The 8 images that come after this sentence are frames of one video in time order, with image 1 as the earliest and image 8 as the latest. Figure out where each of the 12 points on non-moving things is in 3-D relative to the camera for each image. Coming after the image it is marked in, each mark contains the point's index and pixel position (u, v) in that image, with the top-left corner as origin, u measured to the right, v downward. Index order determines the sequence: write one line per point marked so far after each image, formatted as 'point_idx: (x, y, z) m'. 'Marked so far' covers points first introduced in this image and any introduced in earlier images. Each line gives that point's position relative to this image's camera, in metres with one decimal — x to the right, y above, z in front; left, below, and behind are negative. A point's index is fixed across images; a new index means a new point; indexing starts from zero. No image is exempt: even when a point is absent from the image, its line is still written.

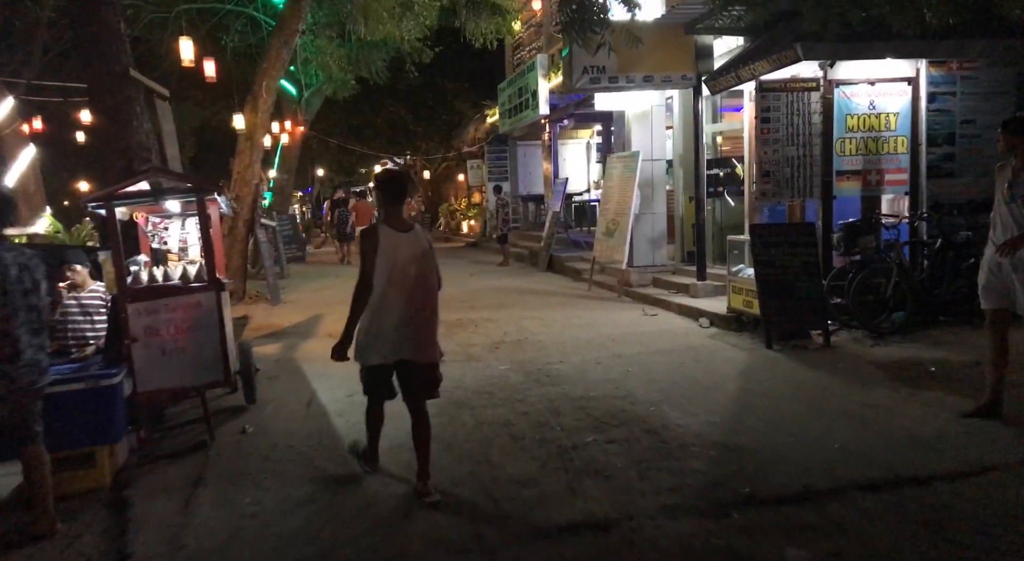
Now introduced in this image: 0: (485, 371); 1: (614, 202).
0: (-0.3, -0.9, +8.2) m
1: (+1.7, +1.3, +13.3) m
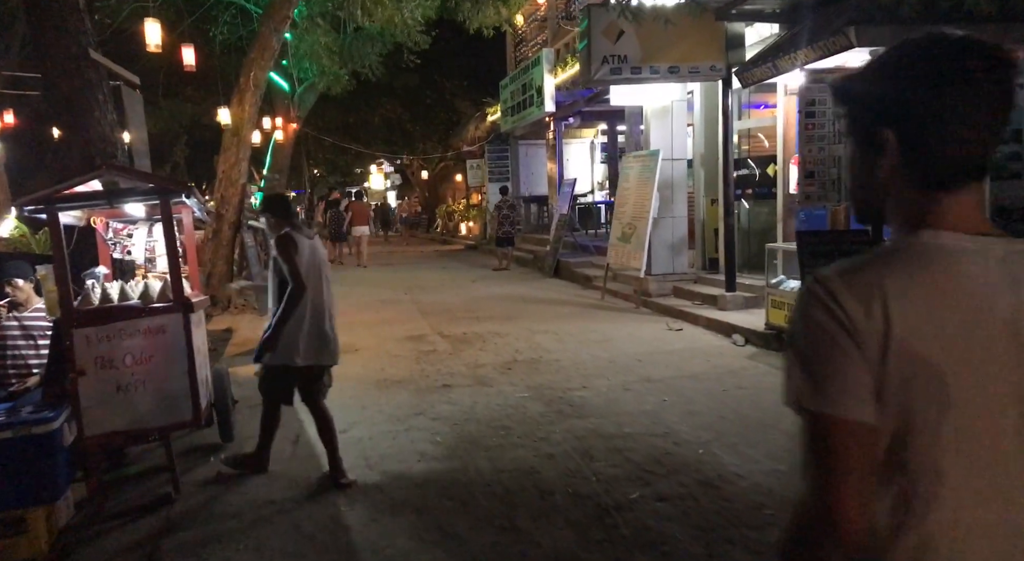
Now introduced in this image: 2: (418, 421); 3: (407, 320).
0: (-0.1, -1.0, +7.2) m
1: (+1.8, +1.2, +12.3) m
2: (-0.8, -1.1, +6.6) m
3: (-1.5, -0.6, +11.8) m
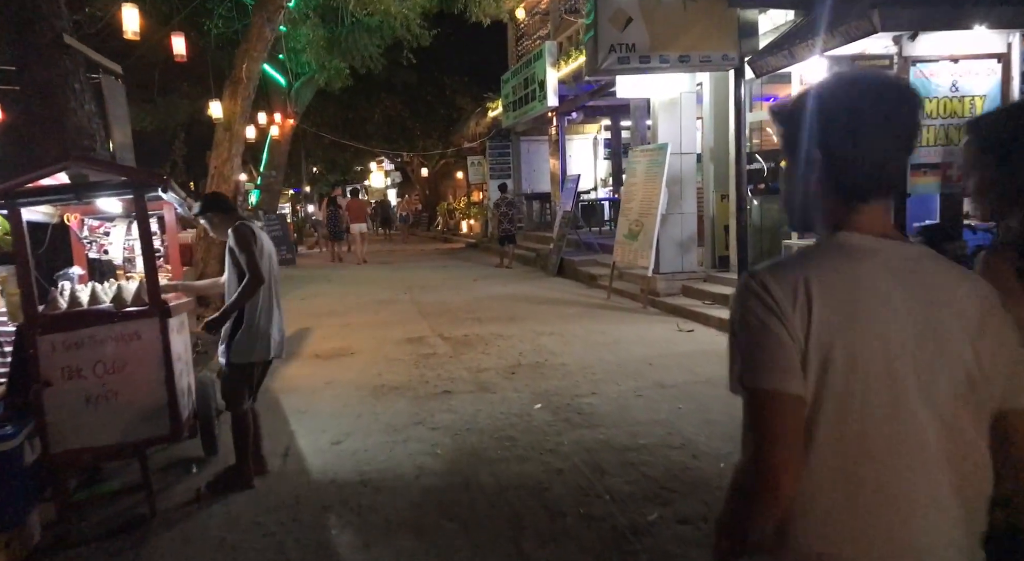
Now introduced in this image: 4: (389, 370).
0: (-0.1, -1.0, +6.8) m
1: (+1.8, +1.2, +11.9) m
2: (-0.7, -1.1, +6.2) m
3: (-1.5, -0.6, +11.4) m
4: (-1.2, -0.9, +8.2) m
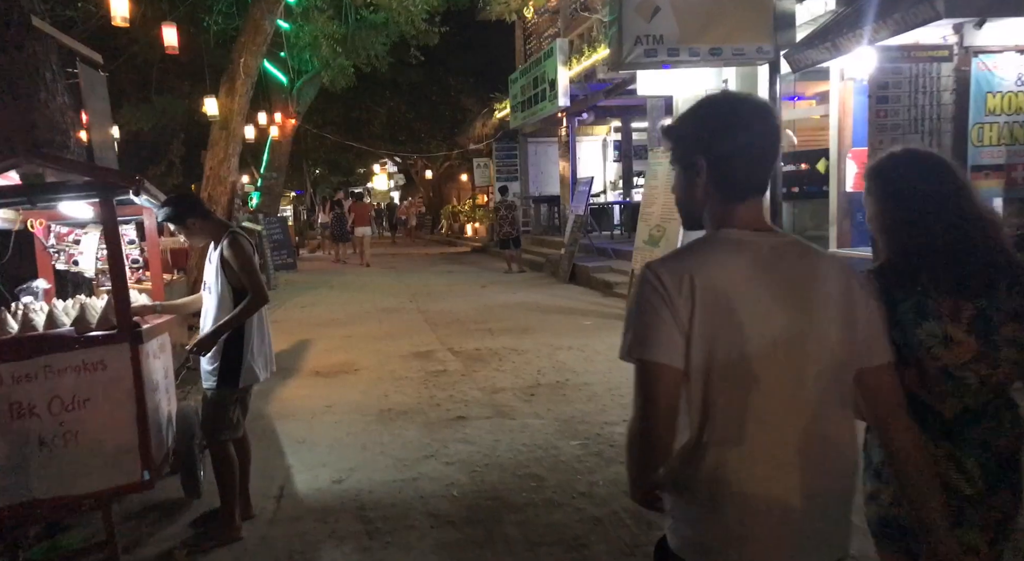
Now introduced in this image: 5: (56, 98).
0: (+0.1, -1.2, +6.1) m
1: (+2.0, +1.0, +11.2) m
2: (-0.6, -1.2, +5.5) m
3: (-1.3, -0.7, +10.7) m
4: (-1.1, -1.0, +7.5) m
5: (-3.3, +1.3, +6.0) m
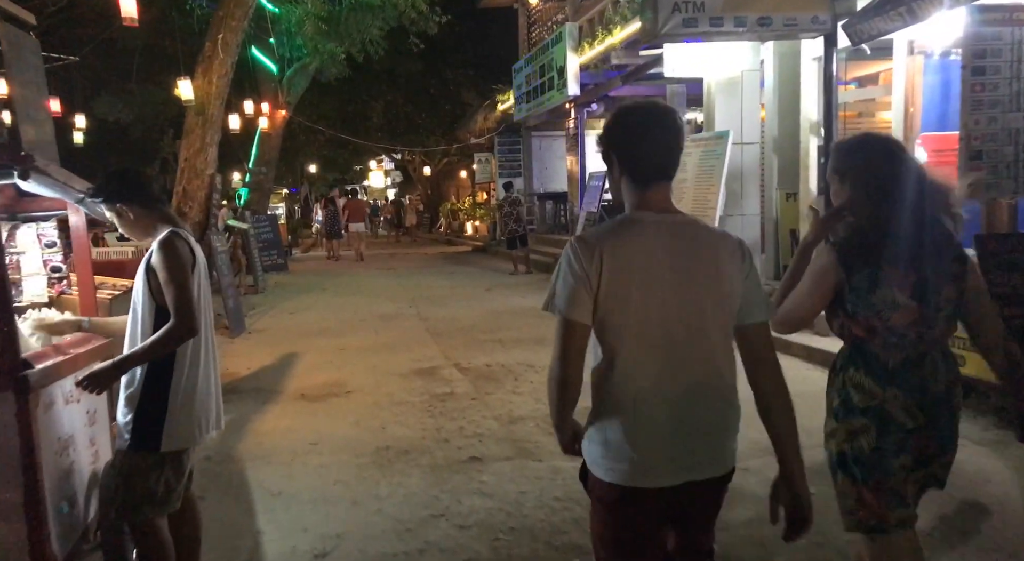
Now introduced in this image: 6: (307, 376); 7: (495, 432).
0: (+0.3, -1.2, +4.8) m
1: (+2.2, +1.0, +9.9) m
2: (-0.4, -1.3, +4.2) m
3: (-1.1, -0.7, +9.5) m
4: (-0.9, -1.1, +6.3) m
5: (-3.2, +1.3, +4.8) m
6: (-2.0, -0.9, +7.9) m
7: (-0.1, -1.1, +6.0) m
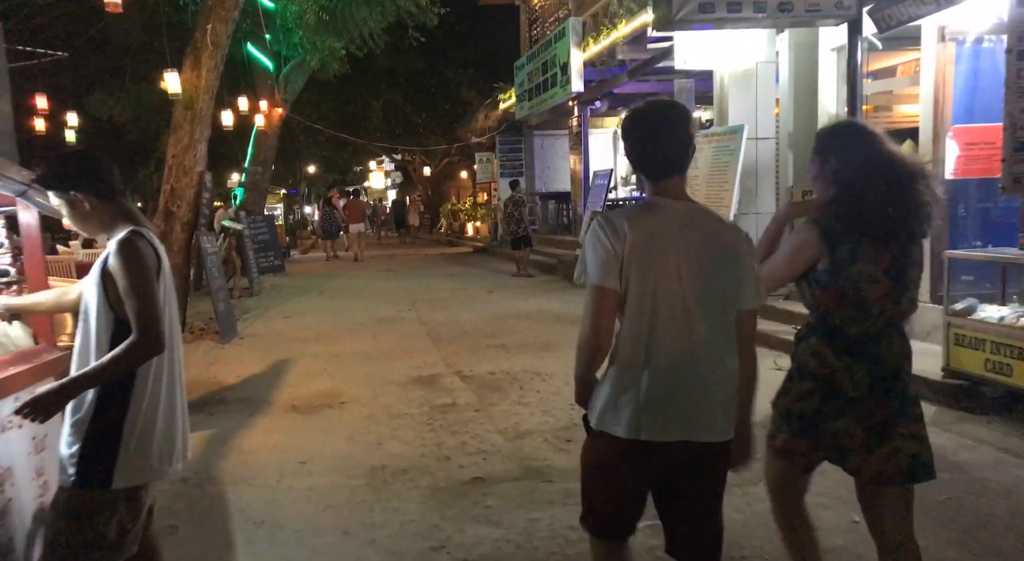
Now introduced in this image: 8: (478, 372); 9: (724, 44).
0: (+0.3, -1.2, +4.4) m
1: (+2.2, +1.0, +9.5) m
2: (-0.3, -1.3, +3.8) m
3: (-1.1, -0.8, +9.0) m
4: (-0.9, -1.1, +5.8) m
5: (-3.1, +1.2, +4.3) m
6: (-1.9, -1.0, +7.5) m
7: (-0.1, -1.1, +5.5) m
8: (-0.3, -0.9, +7.8) m
9: (+2.4, +2.6, +9.3) m
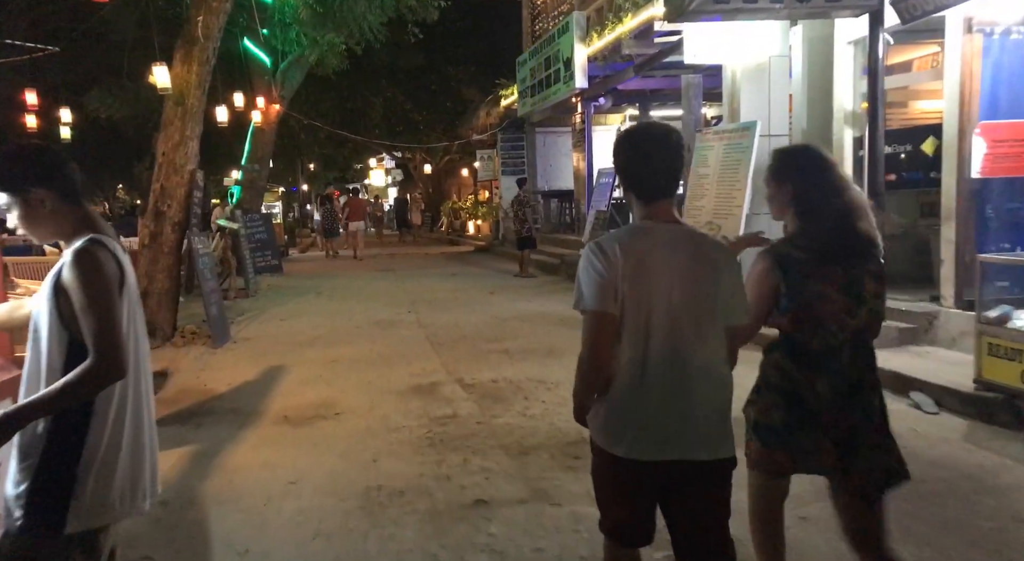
0: (+0.3, -1.3, +4.0) m
1: (+2.2, +0.9, +9.1) m
2: (-0.3, -1.4, +3.4) m
3: (-1.1, -0.8, +8.6) m
4: (-0.8, -1.1, +5.5) m
5: (-3.1, +1.2, +3.9) m
6: (-1.9, -1.0, +7.1) m
7: (-0.1, -1.2, +5.2) m
8: (-0.3, -0.9, +7.4) m
9: (+2.4, +2.6, +9.0) m
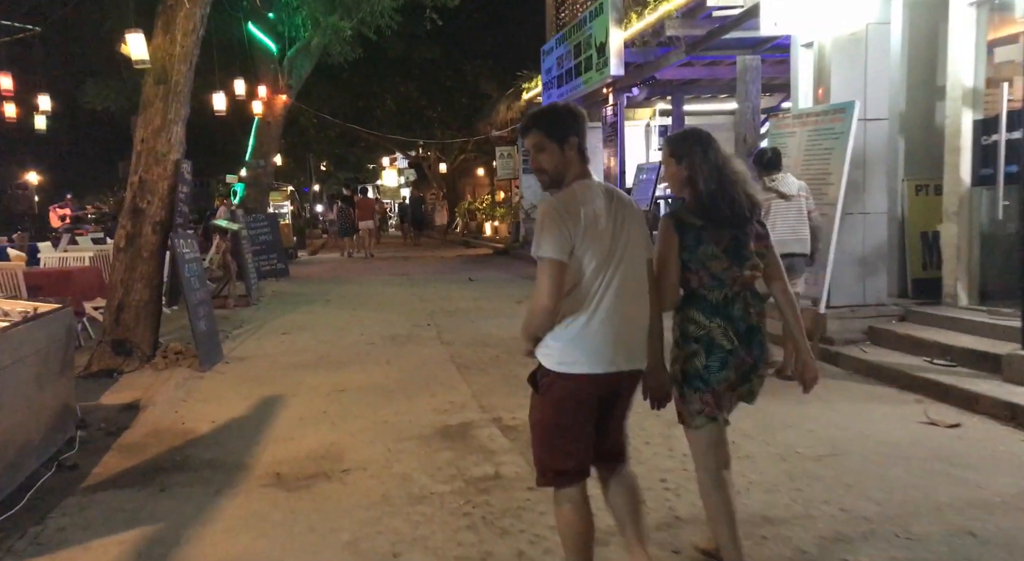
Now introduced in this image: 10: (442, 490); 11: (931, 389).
0: (+0.7, -1.4, +2.5) m
1: (+2.6, +0.8, +7.6) m
2: (0.0, -1.5, +1.9) m
3: (-0.7, -0.9, +7.1) m
4: (-0.5, -1.2, +4.0) m
5: (-2.8, +1.1, +2.5) m
6: (-1.5, -1.1, +5.6) m
7: (+0.3, -1.3, +3.6) m
8: (+0.1, -1.0, +5.9) m
9: (+2.8, +2.5, +7.4) m
10: (-0.4, -1.2, +4.6) m
11: (+3.1, -0.8, +6.0) m
